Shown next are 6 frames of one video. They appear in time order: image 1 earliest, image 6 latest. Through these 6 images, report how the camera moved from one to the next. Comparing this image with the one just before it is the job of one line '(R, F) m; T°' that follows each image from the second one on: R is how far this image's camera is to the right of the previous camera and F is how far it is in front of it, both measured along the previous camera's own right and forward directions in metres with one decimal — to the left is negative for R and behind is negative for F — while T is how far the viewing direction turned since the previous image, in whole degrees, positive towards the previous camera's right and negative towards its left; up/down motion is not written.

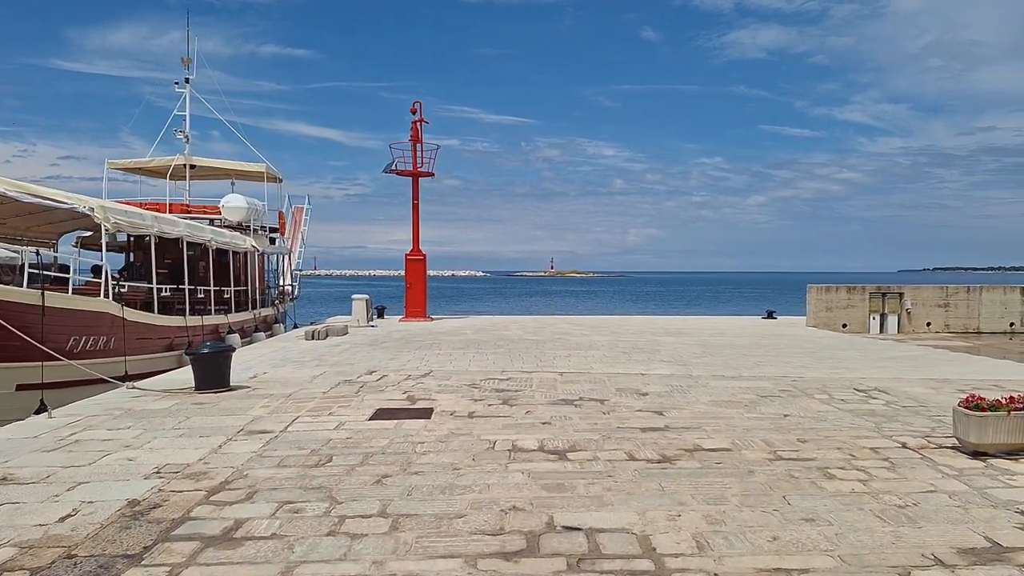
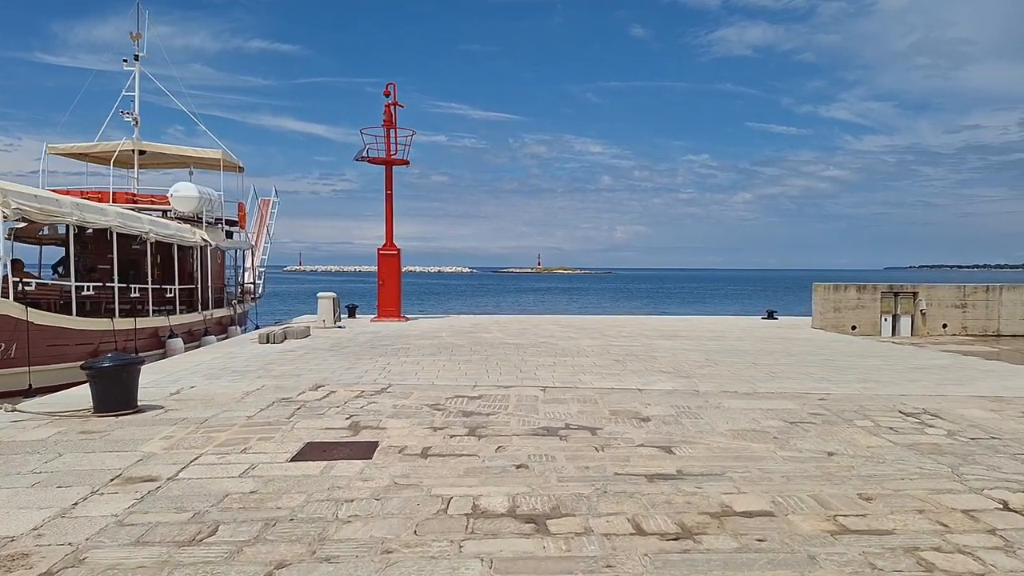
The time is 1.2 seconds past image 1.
(+0.1, +1.7) m; +1°
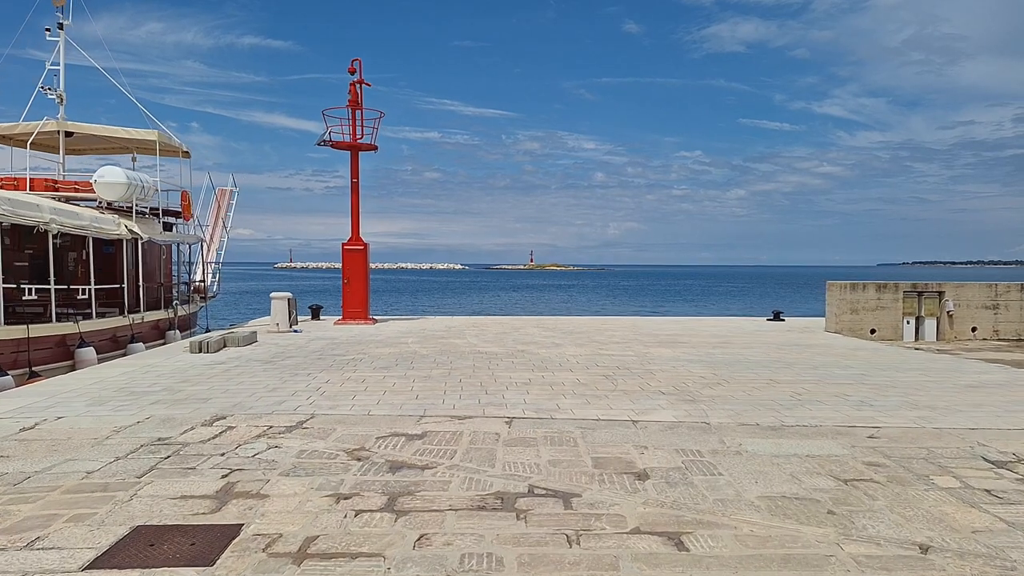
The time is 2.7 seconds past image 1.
(+0.3, +2.0) m; 0°
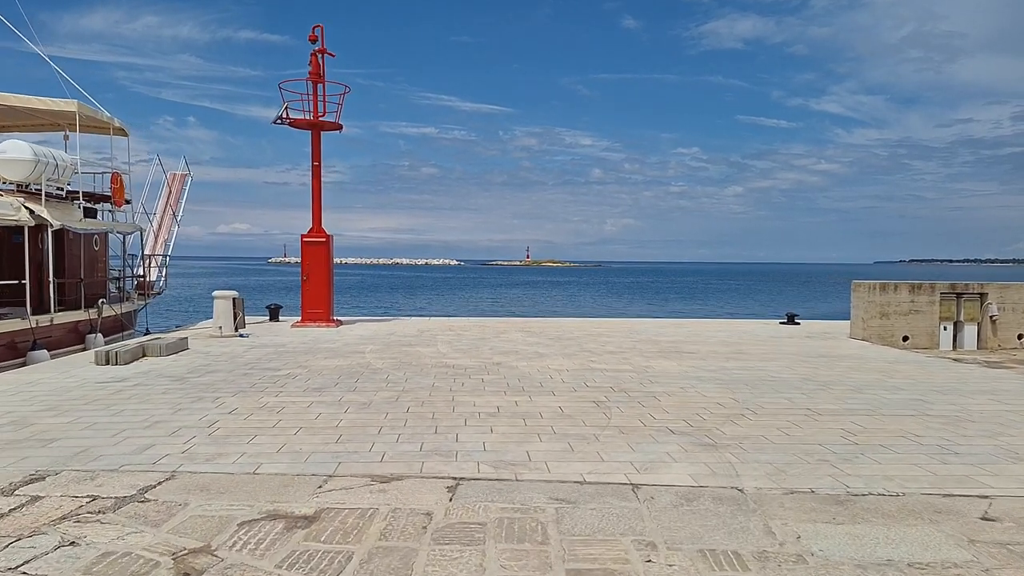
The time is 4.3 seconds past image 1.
(+0.3, +2.1) m; 0°
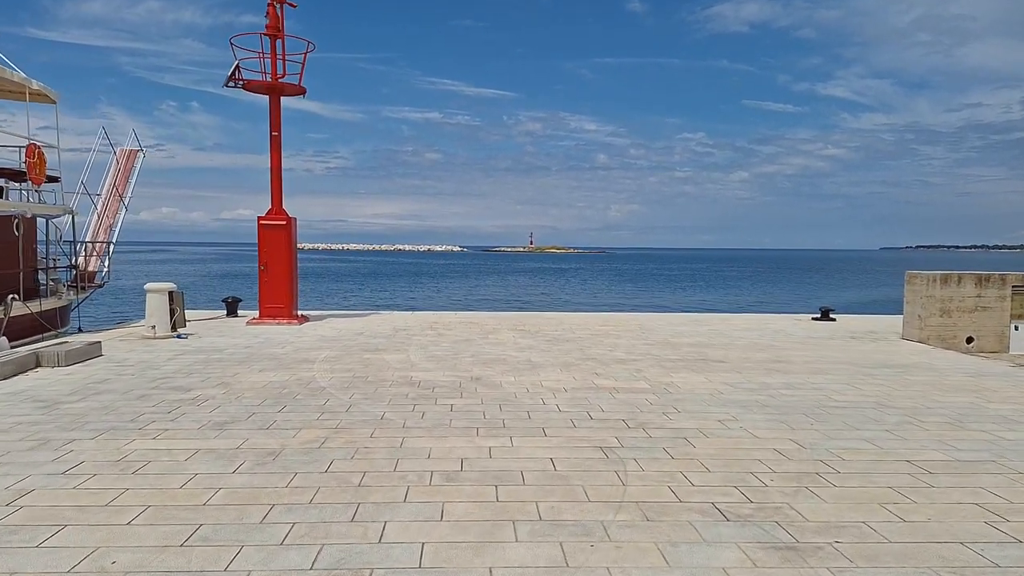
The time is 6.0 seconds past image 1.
(+0.2, +2.3) m; 0°
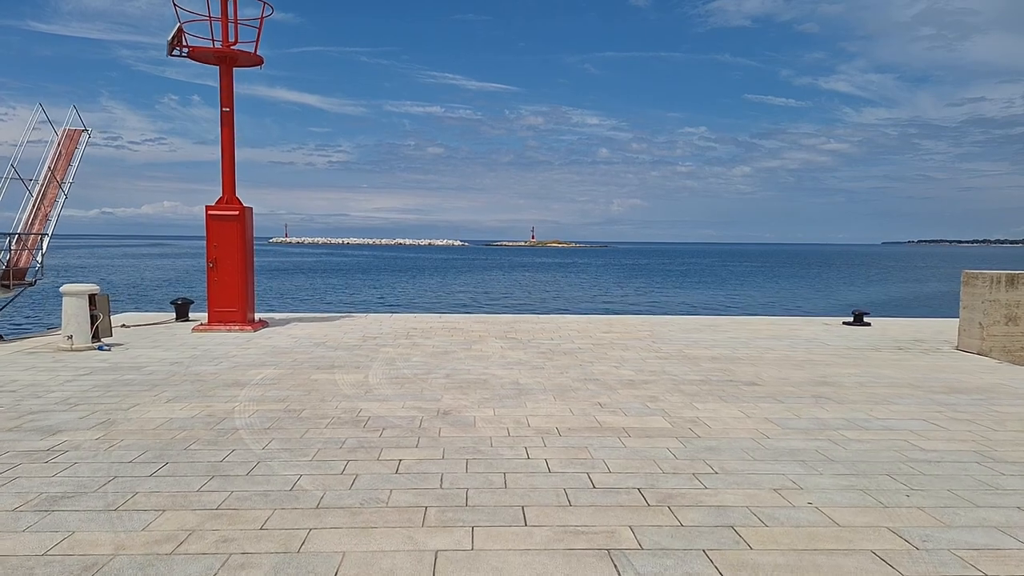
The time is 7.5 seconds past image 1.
(+0.2, +1.9) m; 0°
